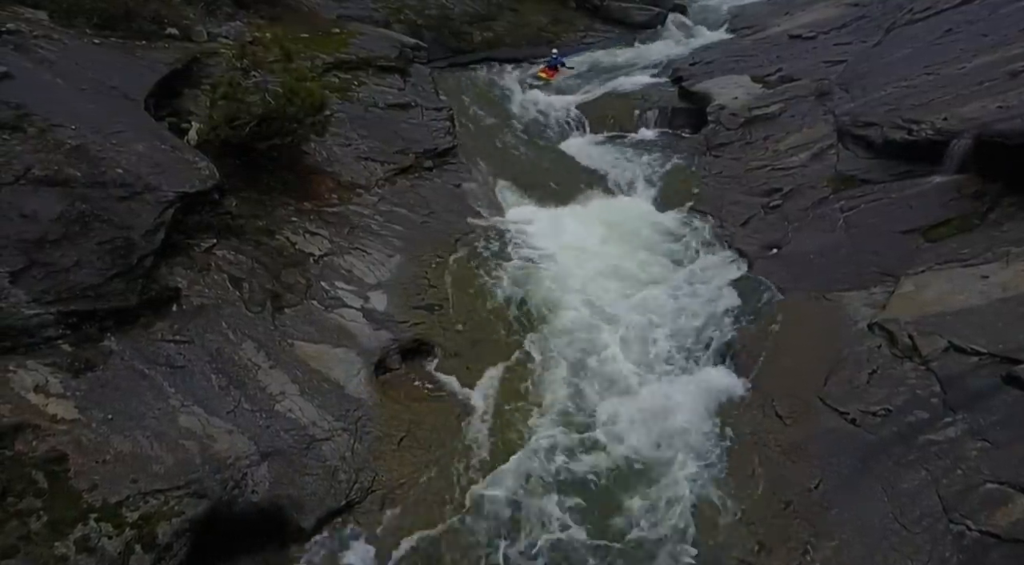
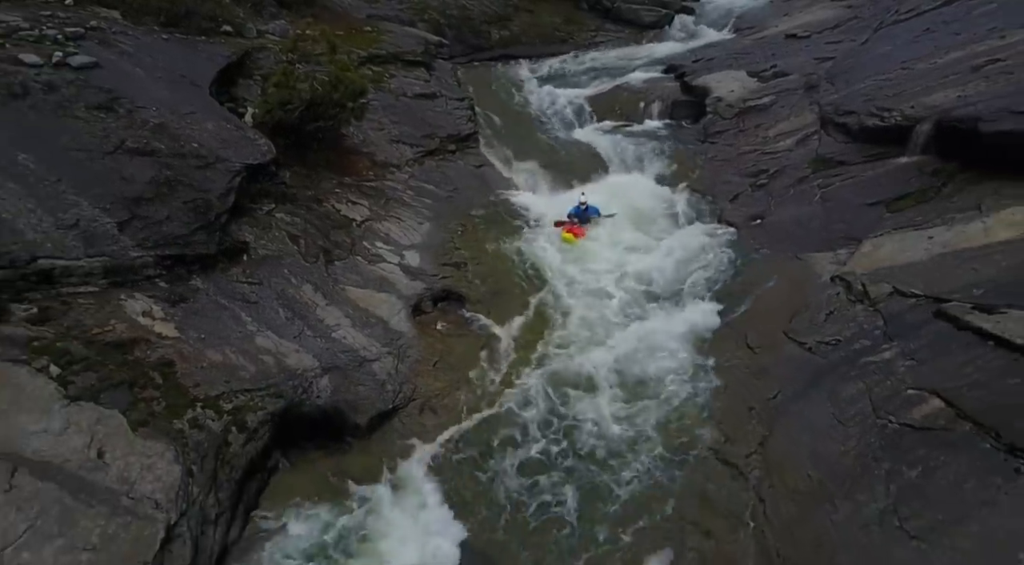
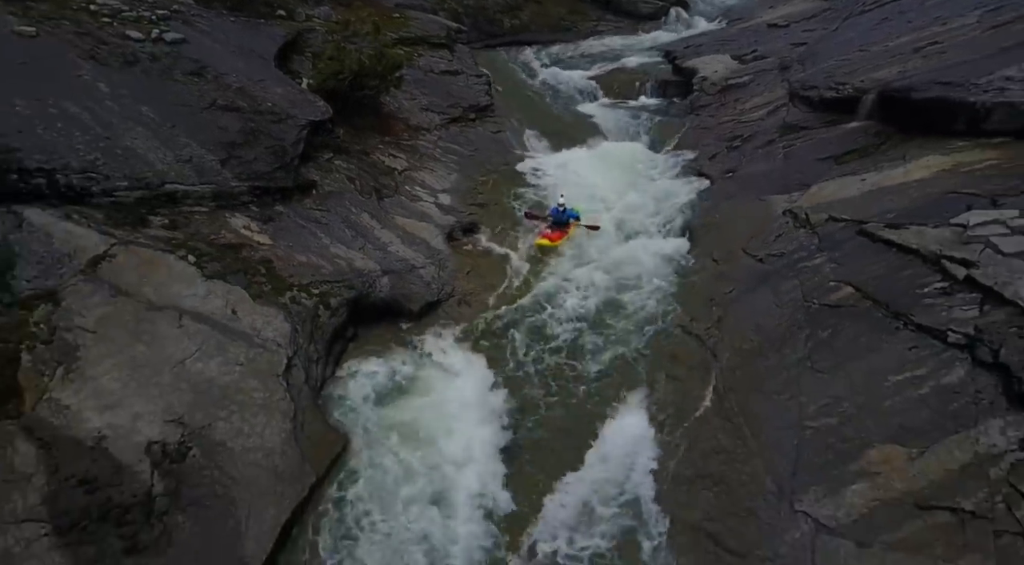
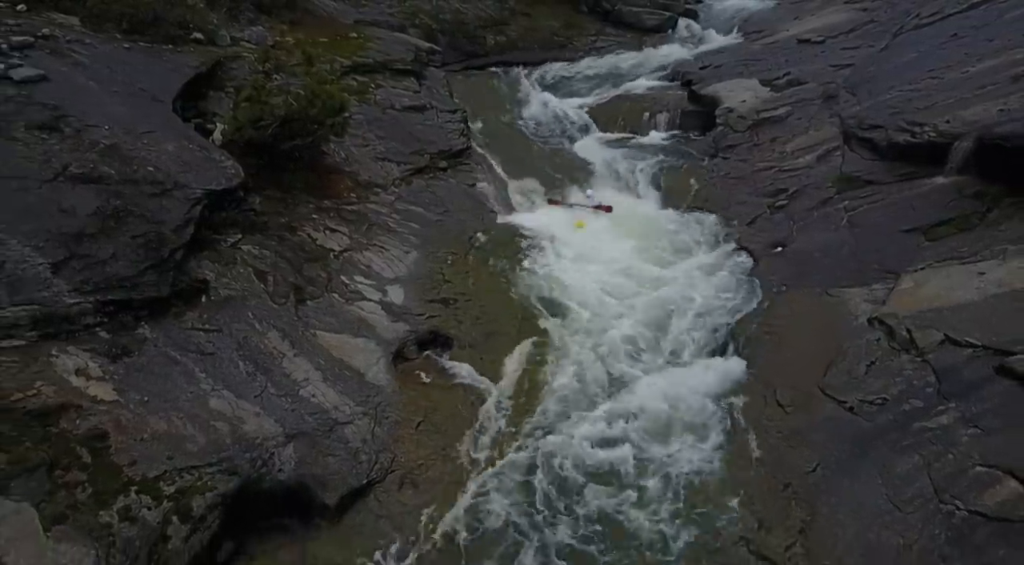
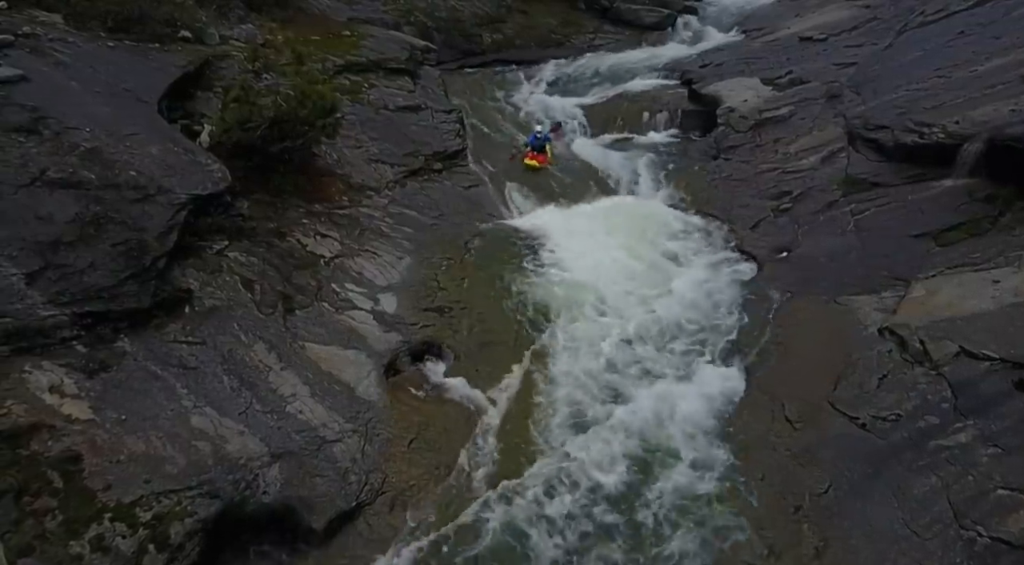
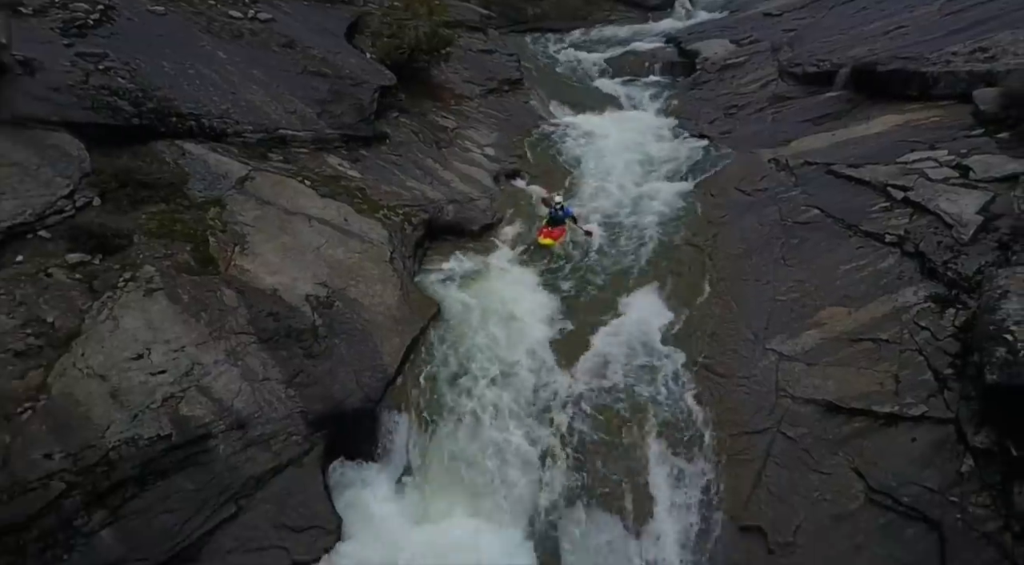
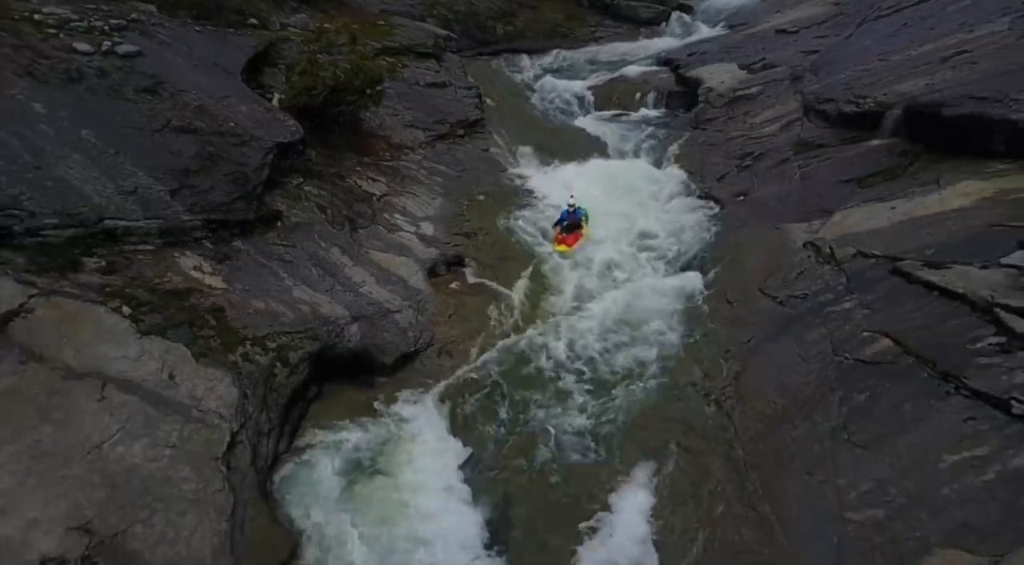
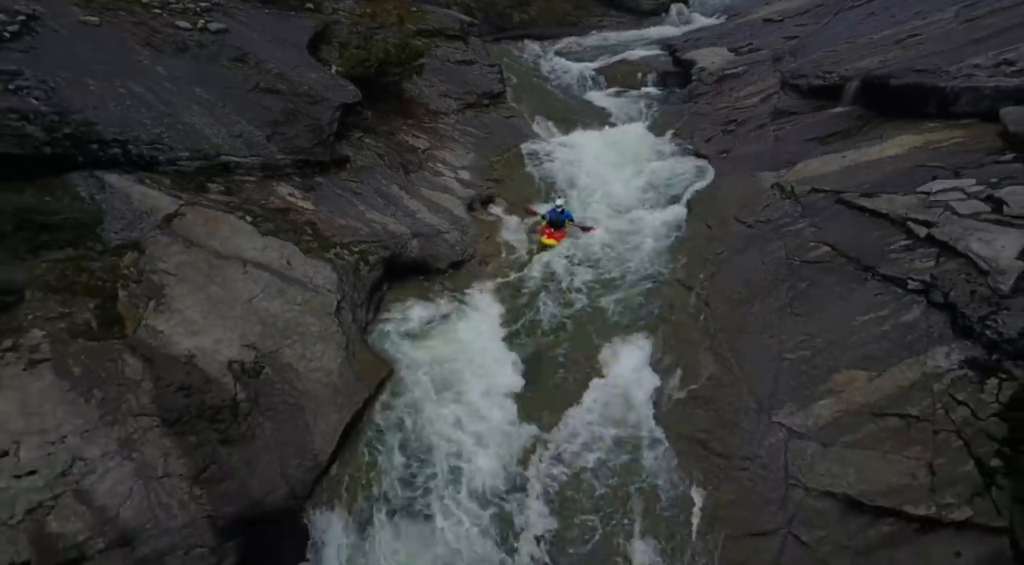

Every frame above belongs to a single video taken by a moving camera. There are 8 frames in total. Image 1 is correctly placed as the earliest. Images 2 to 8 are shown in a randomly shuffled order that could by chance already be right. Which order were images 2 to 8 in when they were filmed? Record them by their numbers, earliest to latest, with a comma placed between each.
5, 4, 2, 7, 3, 8, 6
